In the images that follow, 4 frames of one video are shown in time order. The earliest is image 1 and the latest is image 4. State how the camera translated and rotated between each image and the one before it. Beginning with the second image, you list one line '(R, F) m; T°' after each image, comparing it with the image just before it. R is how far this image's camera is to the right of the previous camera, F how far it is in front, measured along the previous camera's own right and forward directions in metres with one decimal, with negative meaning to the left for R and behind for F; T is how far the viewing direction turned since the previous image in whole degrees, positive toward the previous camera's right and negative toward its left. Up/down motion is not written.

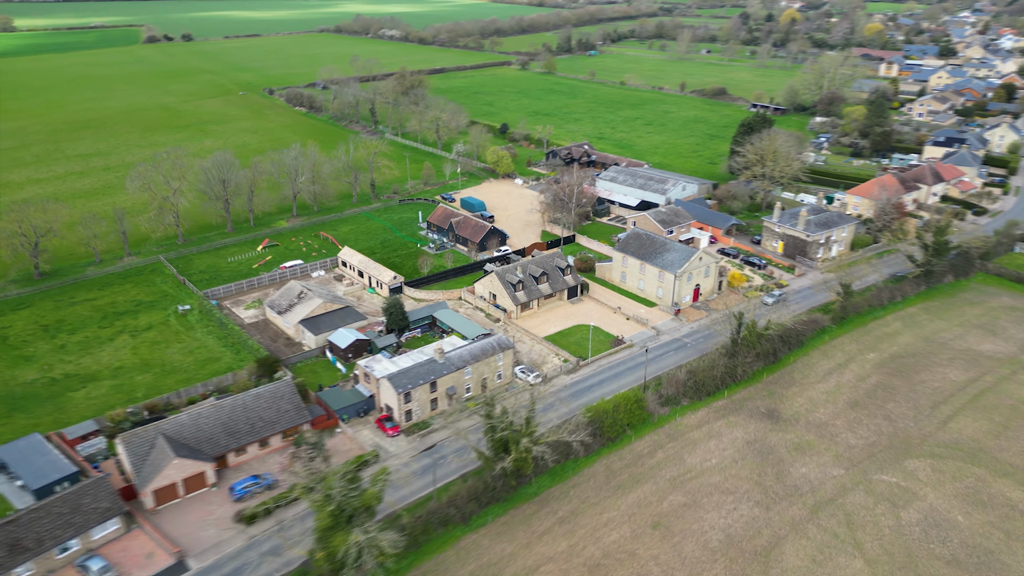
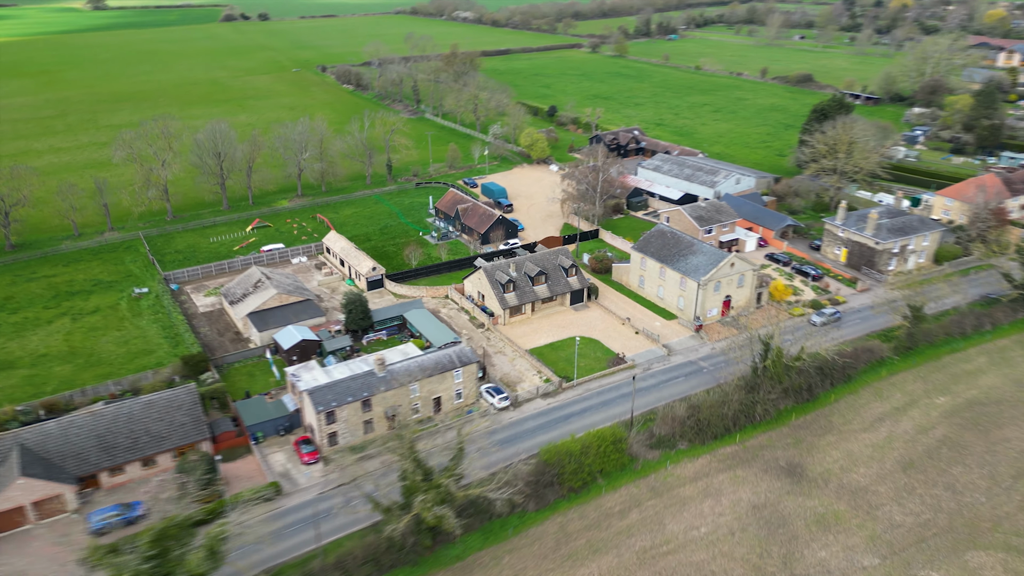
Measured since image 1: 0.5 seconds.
(+5.8, +8.4) m; -7°
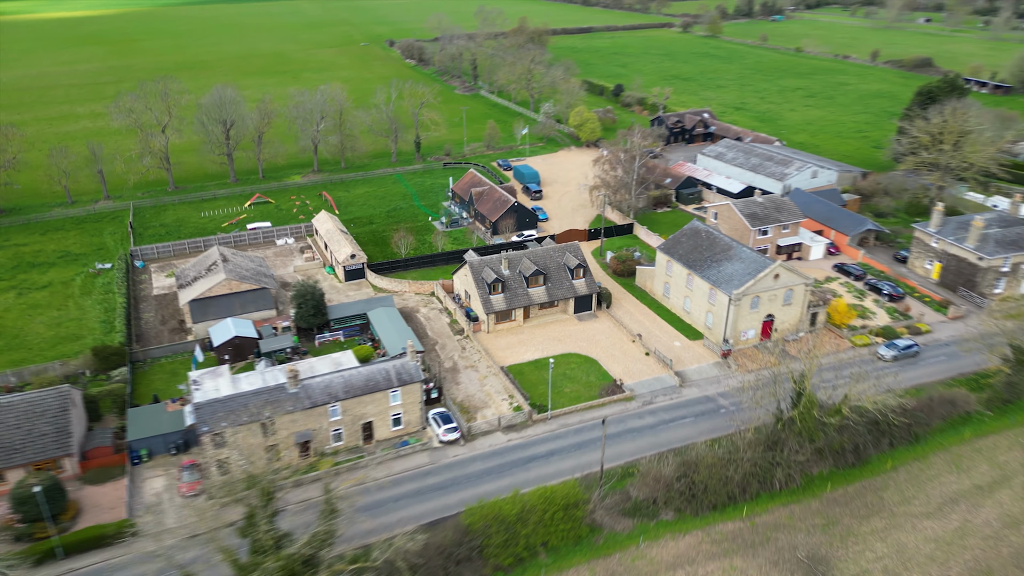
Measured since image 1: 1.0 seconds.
(+5.4, +8.1) m; -7°
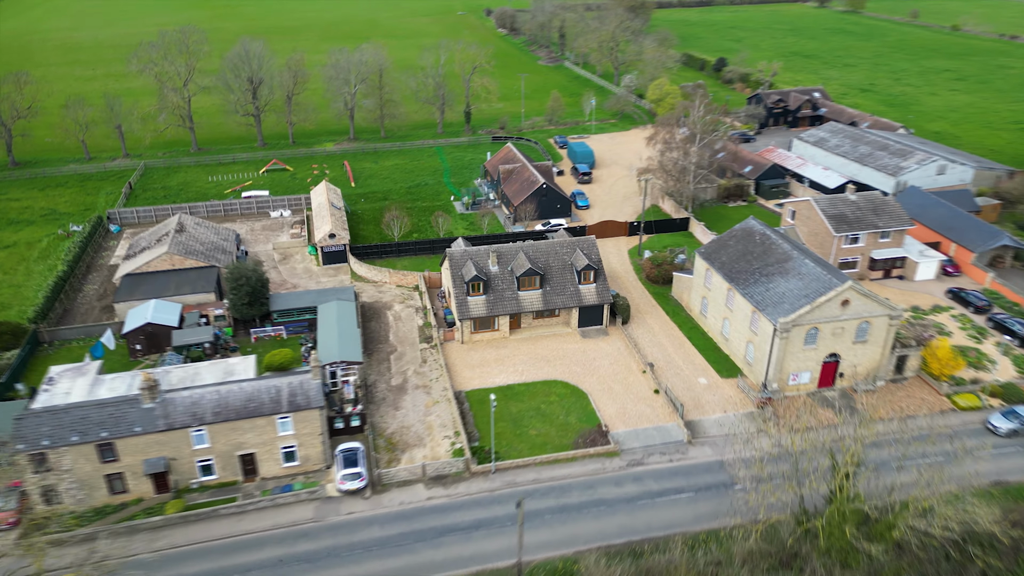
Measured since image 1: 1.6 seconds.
(+5.3, +8.3) m; -9°
